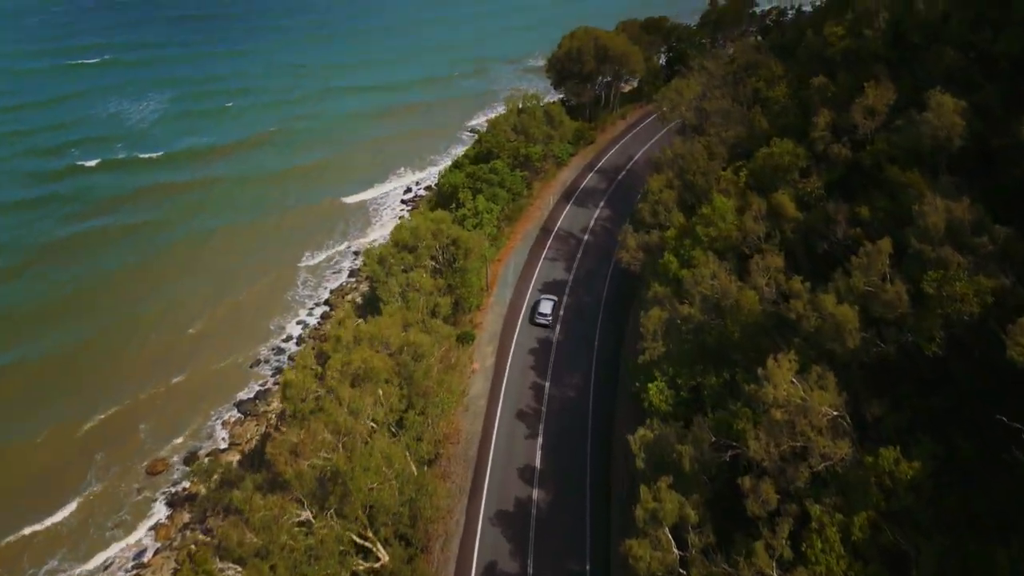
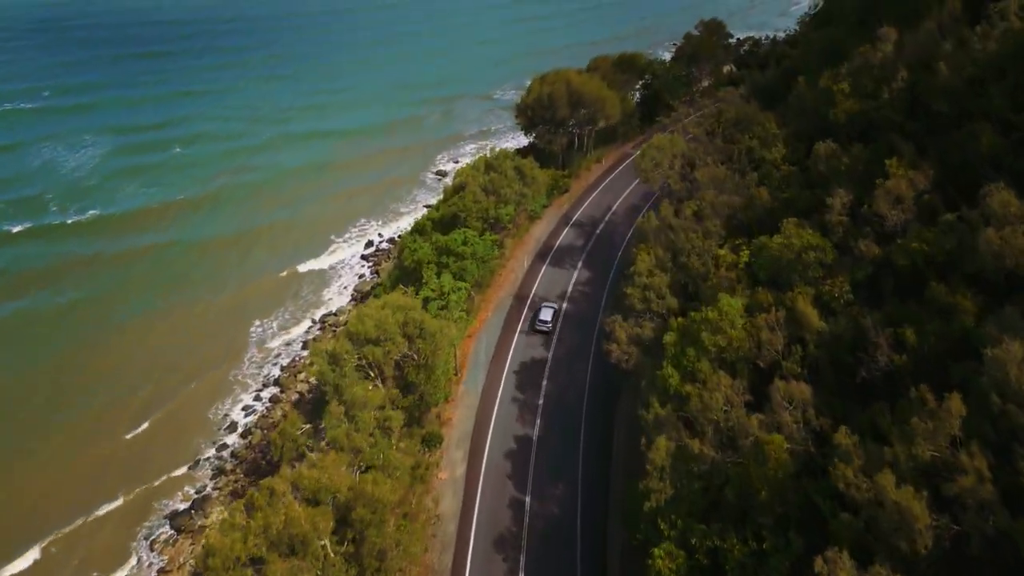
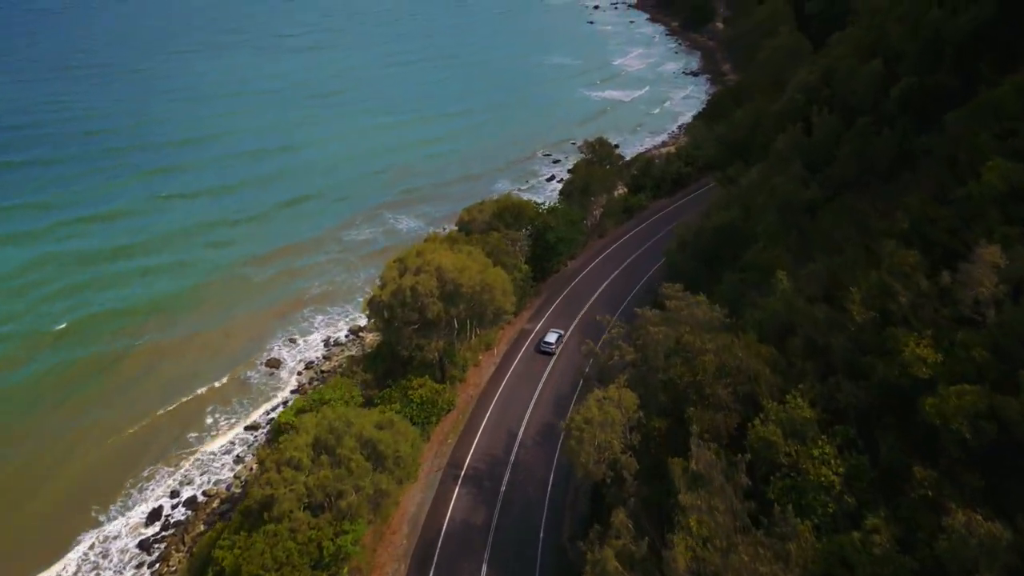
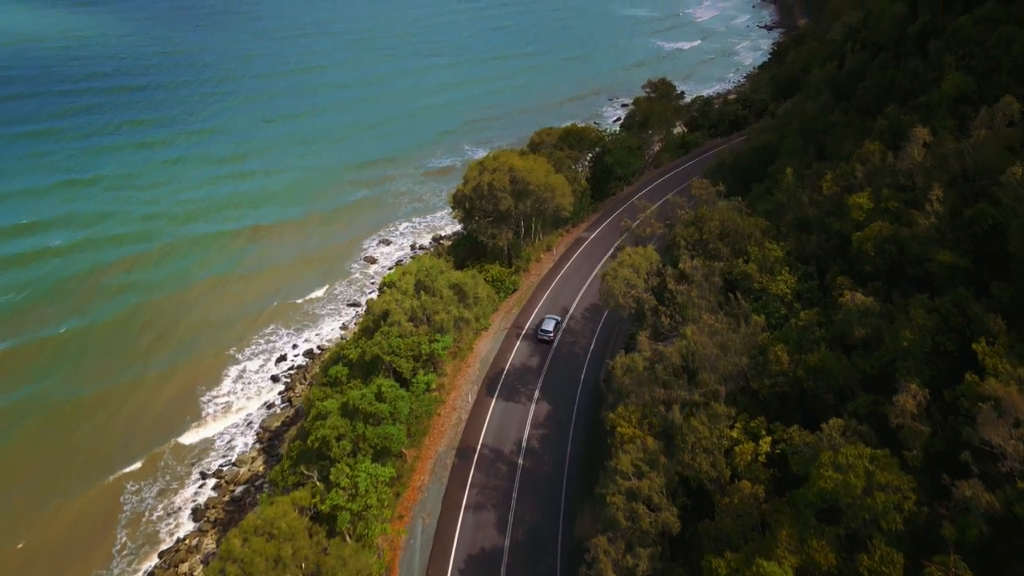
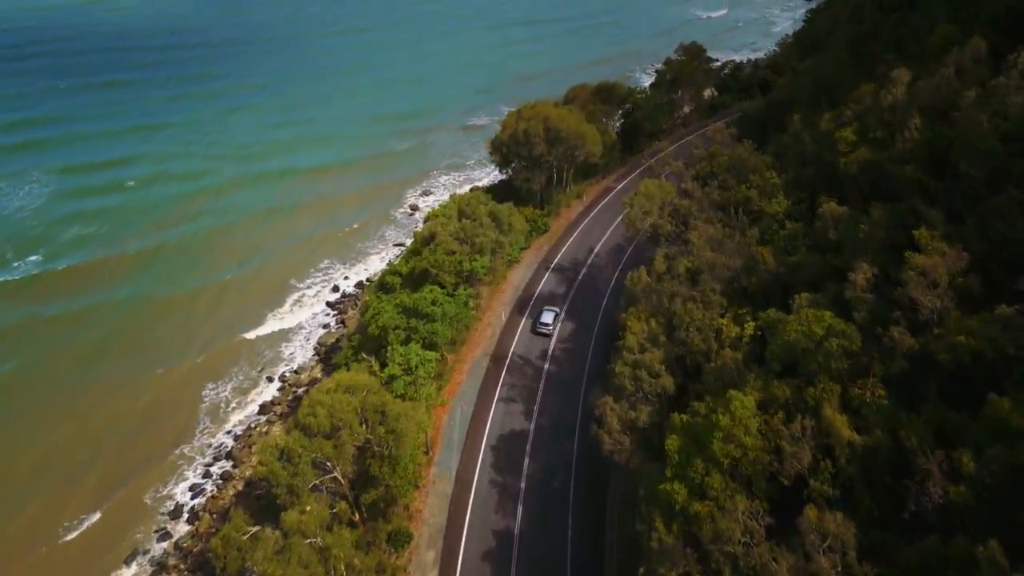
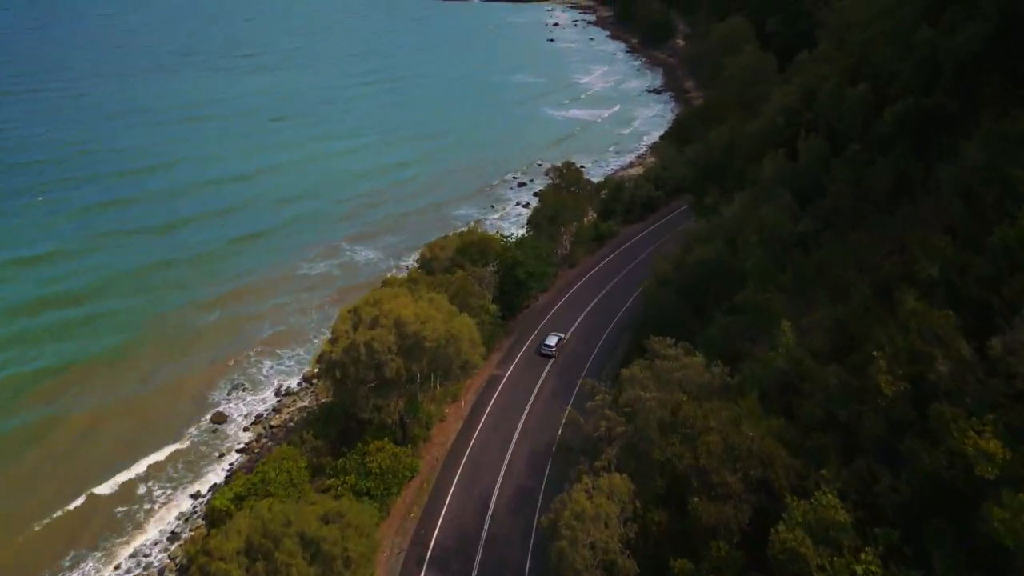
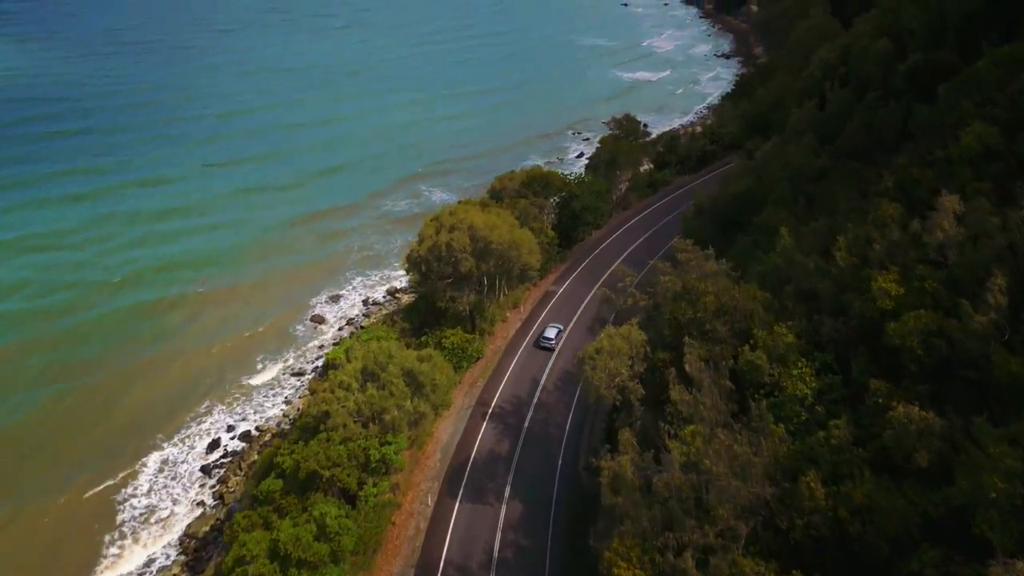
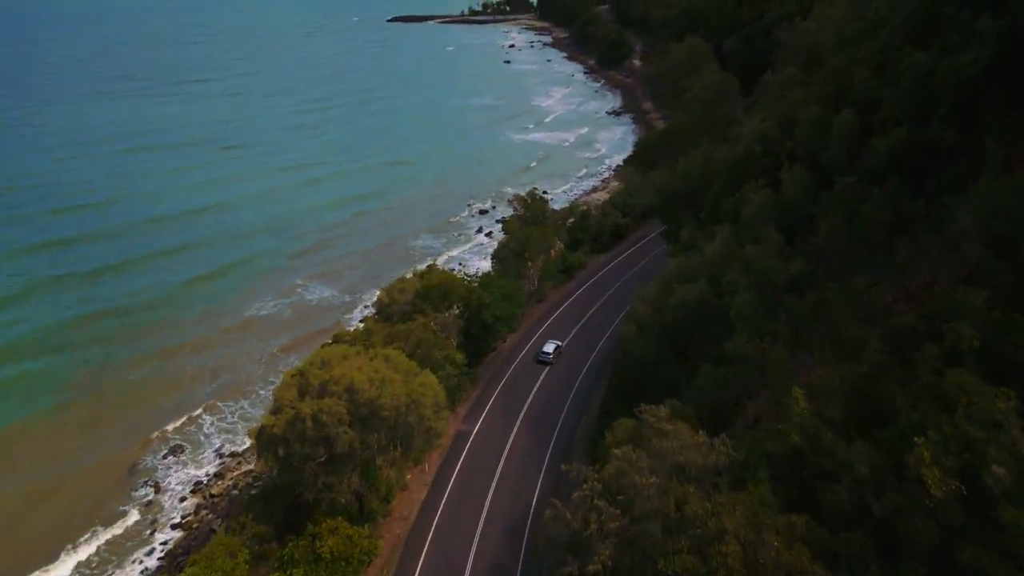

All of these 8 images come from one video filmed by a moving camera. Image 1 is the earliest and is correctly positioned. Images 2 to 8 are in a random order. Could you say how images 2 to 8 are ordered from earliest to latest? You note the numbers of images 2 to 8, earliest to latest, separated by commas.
2, 5, 4, 7, 3, 6, 8
